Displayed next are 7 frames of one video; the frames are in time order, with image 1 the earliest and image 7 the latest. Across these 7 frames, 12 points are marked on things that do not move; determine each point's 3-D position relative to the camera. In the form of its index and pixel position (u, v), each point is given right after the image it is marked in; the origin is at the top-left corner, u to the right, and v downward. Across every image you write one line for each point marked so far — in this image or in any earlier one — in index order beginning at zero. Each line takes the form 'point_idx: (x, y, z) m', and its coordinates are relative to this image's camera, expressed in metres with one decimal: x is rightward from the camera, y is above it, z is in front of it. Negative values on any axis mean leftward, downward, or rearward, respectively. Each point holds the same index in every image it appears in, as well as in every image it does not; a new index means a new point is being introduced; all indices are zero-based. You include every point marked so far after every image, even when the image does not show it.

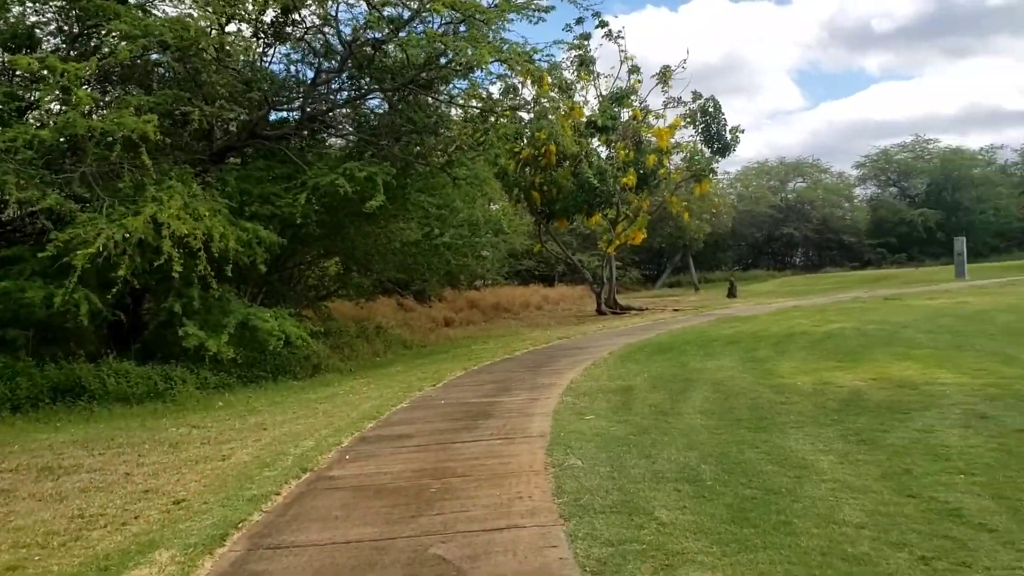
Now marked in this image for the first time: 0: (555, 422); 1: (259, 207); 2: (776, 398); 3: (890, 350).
0: (+0.3, -1.0, +6.9) m
1: (-3.4, +1.1, +12.8) m
2: (+2.0, -0.8, +7.1) m
3: (+4.0, -0.7, +10.0) m
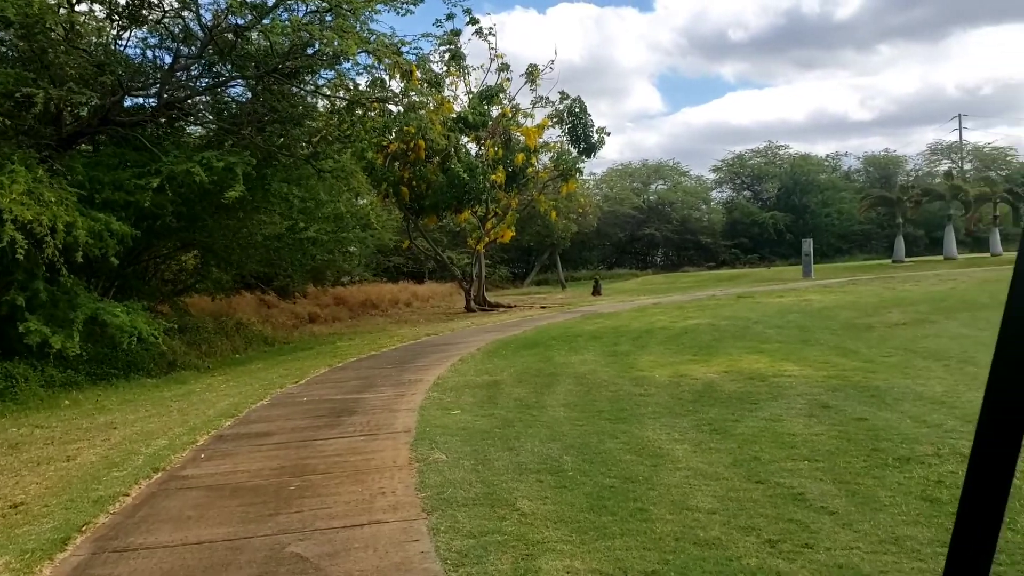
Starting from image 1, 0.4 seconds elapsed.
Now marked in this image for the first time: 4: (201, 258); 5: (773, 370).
0: (-0.7, -1.0, +6.9) m
1: (-5.2, +1.2, +12.2) m
2: (+1.0, -0.8, +7.3) m
3: (+2.6, -0.6, +10.4) m
4: (-5.4, +0.5, +16.2) m
5: (+2.3, -0.7, +8.2) m
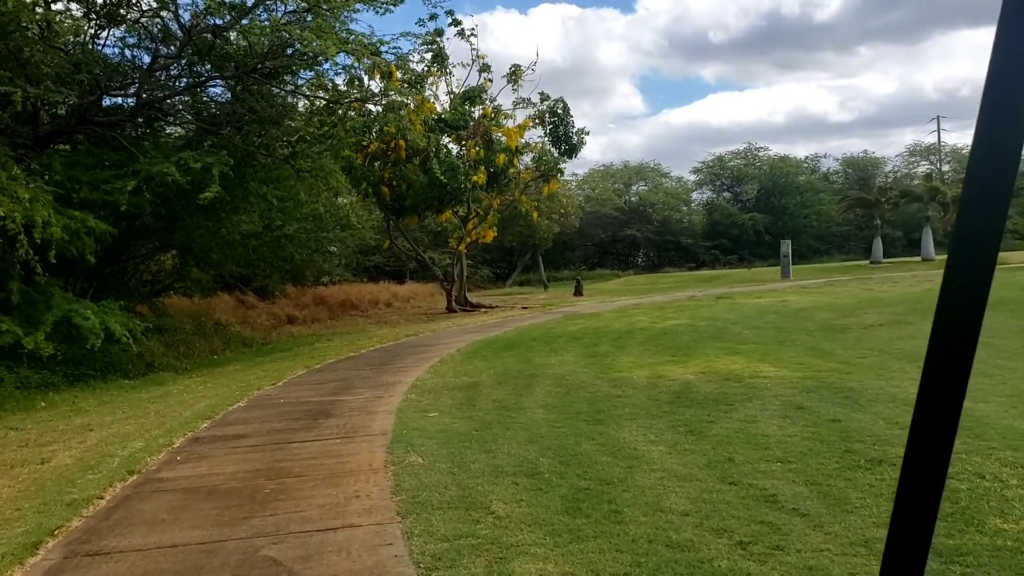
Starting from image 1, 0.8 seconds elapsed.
0: (-0.8, -1.0, +6.9) m
1: (-5.5, +1.2, +12.1) m
2: (+0.8, -0.8, +7.4) m
3: (+2.3, -0.7, +10.5) m
4: (-5.7, +0.5, +16.1) m
5: (+2.1, -0.7, +8.2) m
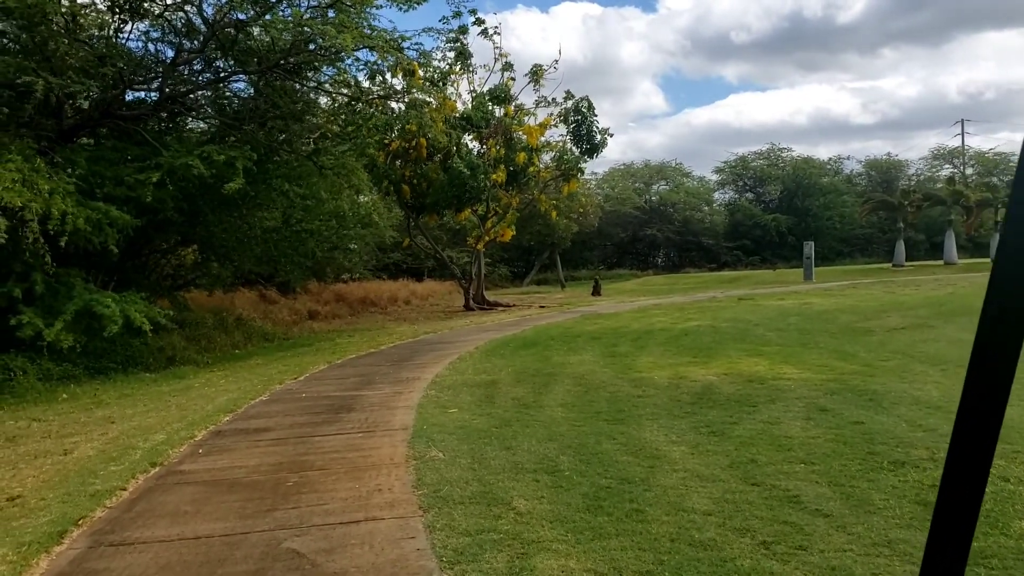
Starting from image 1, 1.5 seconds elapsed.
0: (-0.7, -0.9, +6.9) m
1: (-5.2, +1.3, +12.2) m
2: (+1.0, -0.8, +7.4) m
3: (+2.6, -0.7, +10.5) m
4: (-5.4, +0.6, +16.3) m
5: (+2.3, -0.7, +8.2) m
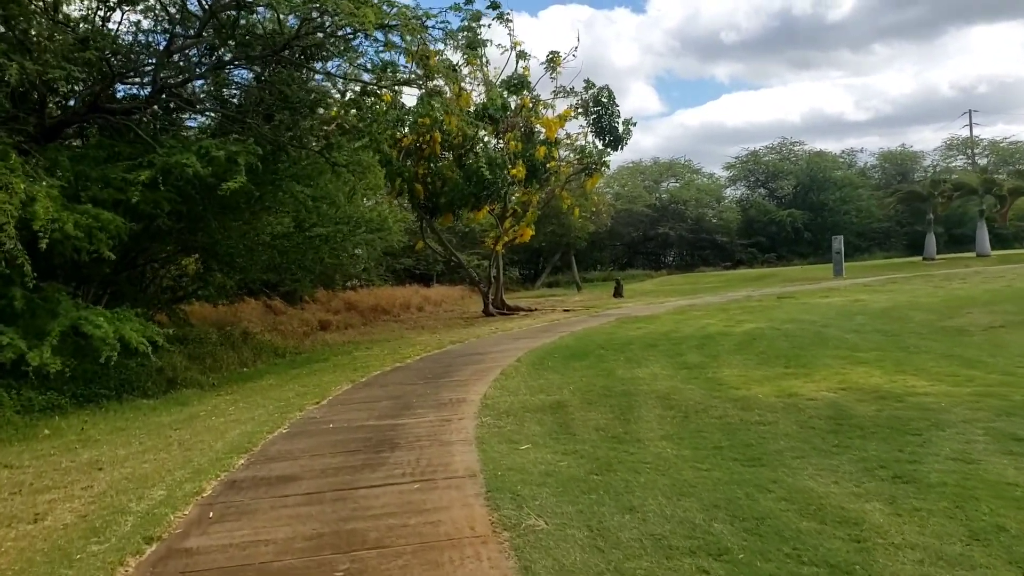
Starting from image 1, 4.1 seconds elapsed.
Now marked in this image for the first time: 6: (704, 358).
0: (-0.2, -1.0, +5.5) m
1: (-4.7, +1.1, +10.8) m
2: (+1.5, -0.8, +5.9) m
3: (+3.1, -0.6, +9.0) m
4: (-4.9, +0.4, +14.8) m
5: (+2.8, -0.7, +6.8) m
6: (+1.9, -0.7, +9.4) m
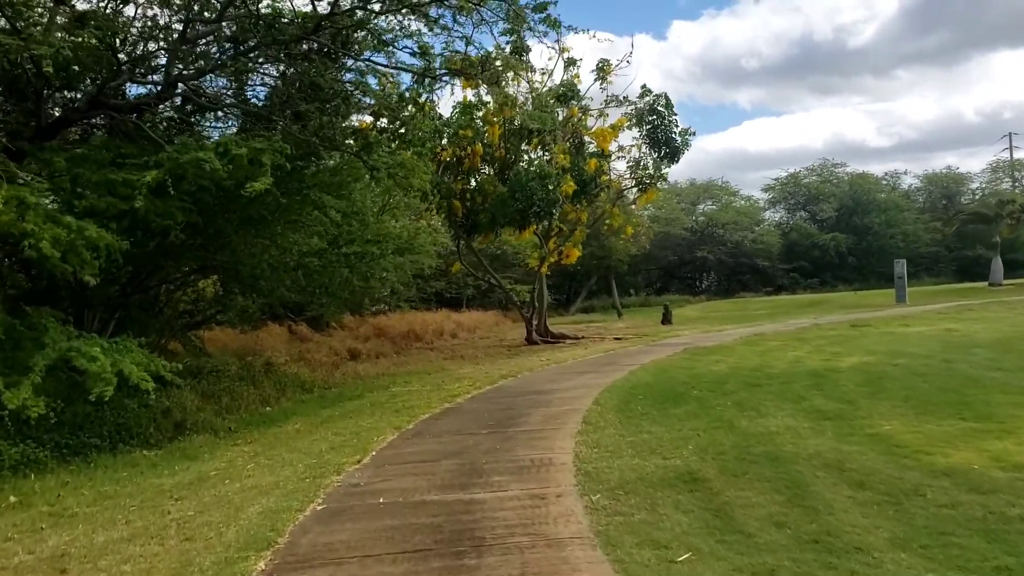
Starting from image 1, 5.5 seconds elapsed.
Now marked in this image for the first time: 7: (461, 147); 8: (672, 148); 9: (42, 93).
0: (+0.4, -1.1, +3.6) m
1: (-4.0, +0.9, +9.1) m
2: (+2.1, -0.9, +4.1) m
3: (+3.8, -0.9, +7.1) m
4: (-4.1, +0.1, +13.1) m
5: (+3.4, -0.9, +4.9) m
6: (+2.6, -0.9, +7.5) m
7: (-1.0, +2.8, +18.7) m
8: (+3.4, +2.9, +19.9) m
9: (-5.1, +2.1, +10.1) m
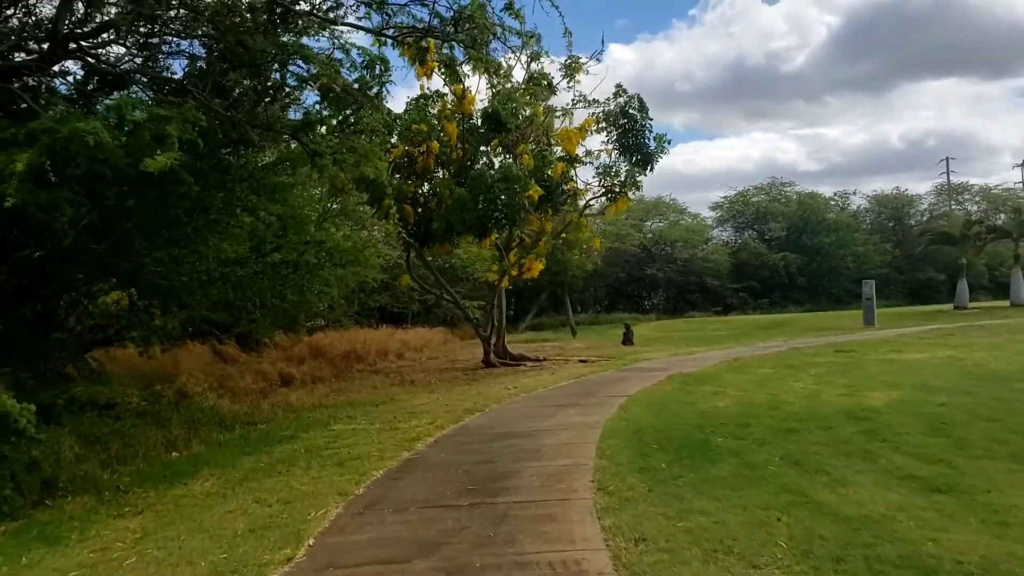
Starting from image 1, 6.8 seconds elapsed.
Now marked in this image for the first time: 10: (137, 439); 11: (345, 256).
0: (+0.6, -1.1, +1.7) m
1: (-4.1, +0.8, +6.8) m
2: (+2.3, -1.0, +2.2) m
3: (+3.7, -1.0, +5.4) m
4: (-4.5, -0.1, +10.9) m
5: (+3.5, -1.0, +3.1) m
6: (+2.6, -1.1, +5.7) m
7: (-1.8, +2.5, +16.6) m
8: (+2.5, +2.6, +18.2) m
9: (-5.3, +2.0, +7.8) m
10: (-3.2, -1.3, +8.1) m
11: (-2.6, +0.5, +14.9) m
